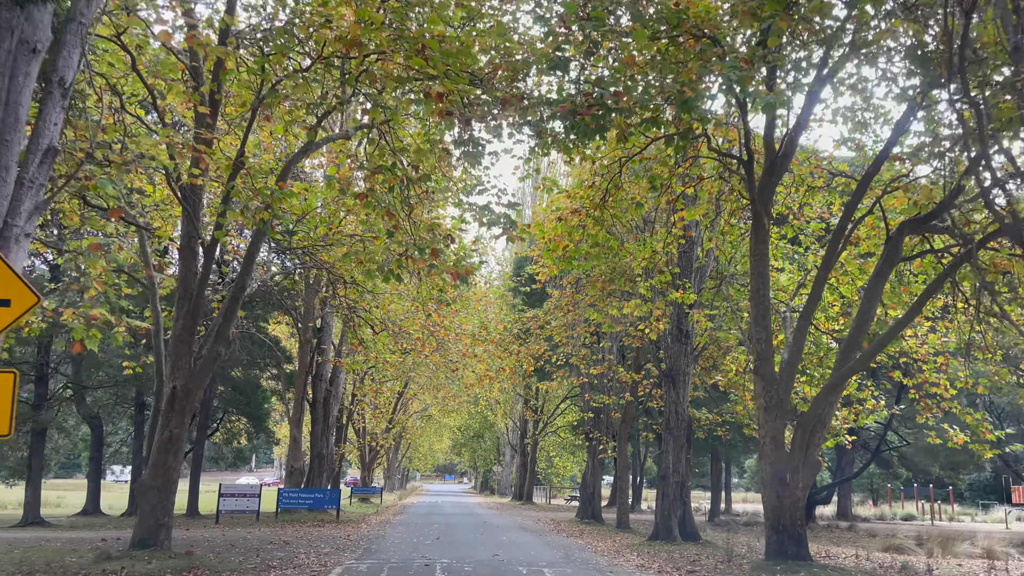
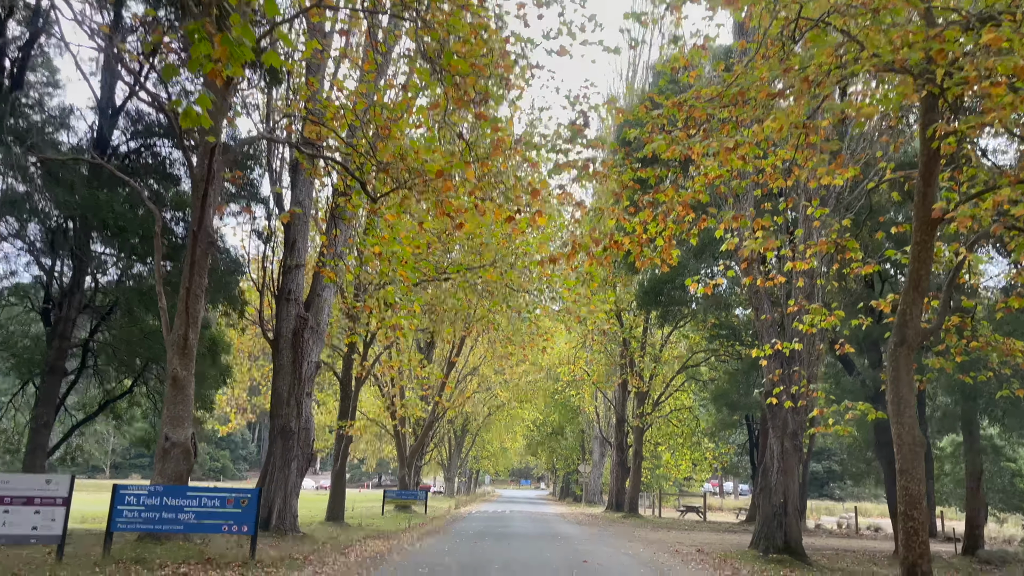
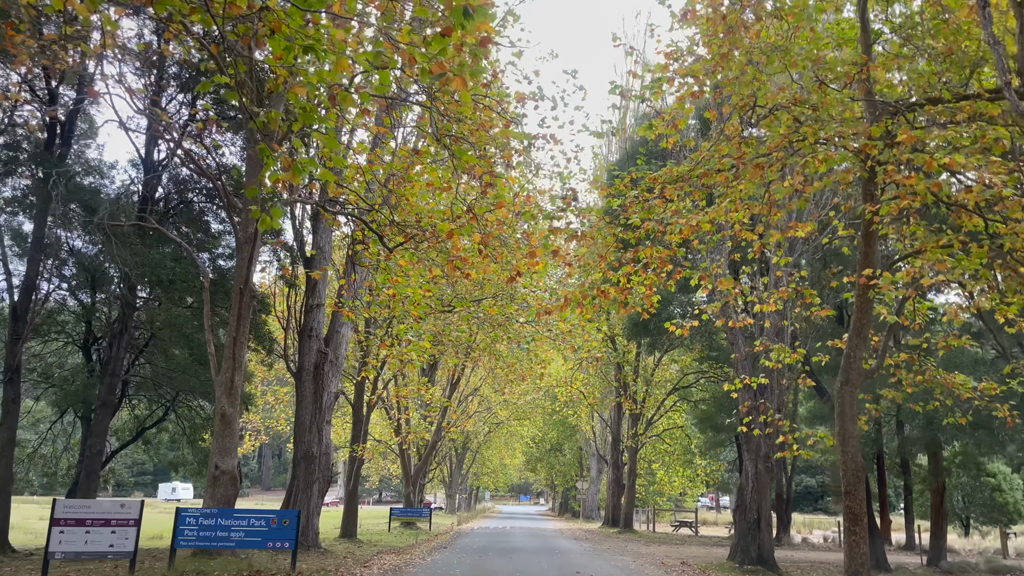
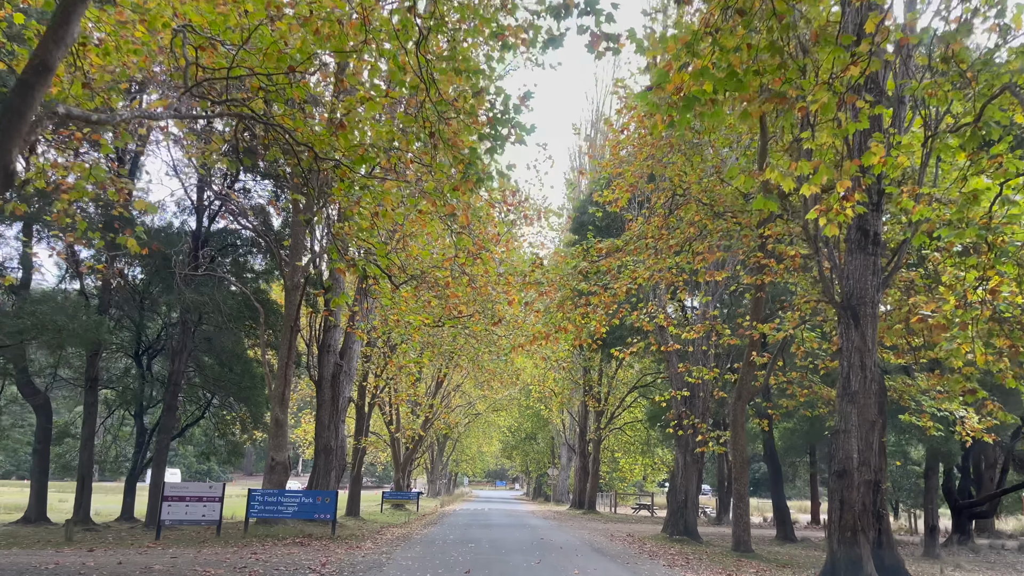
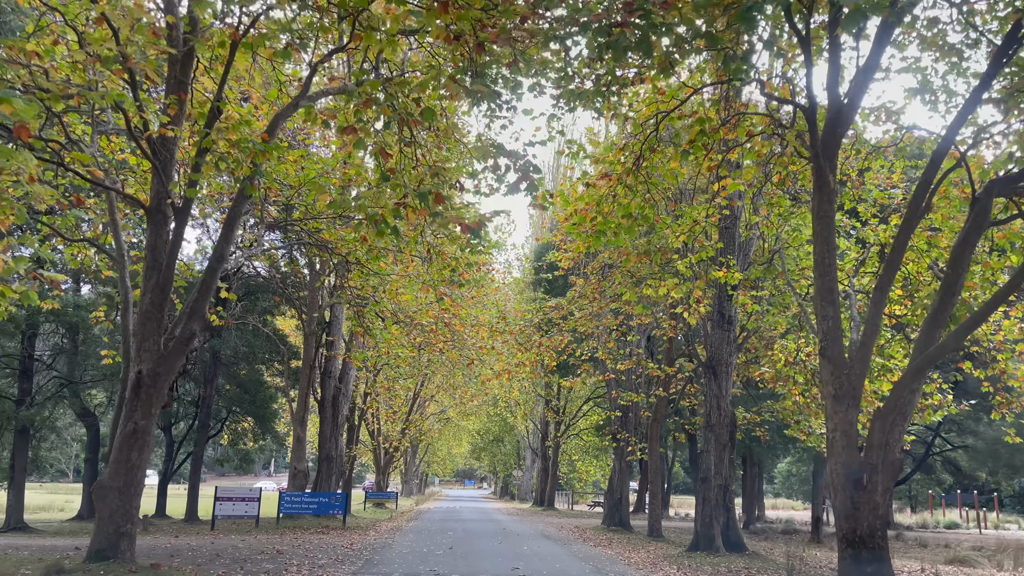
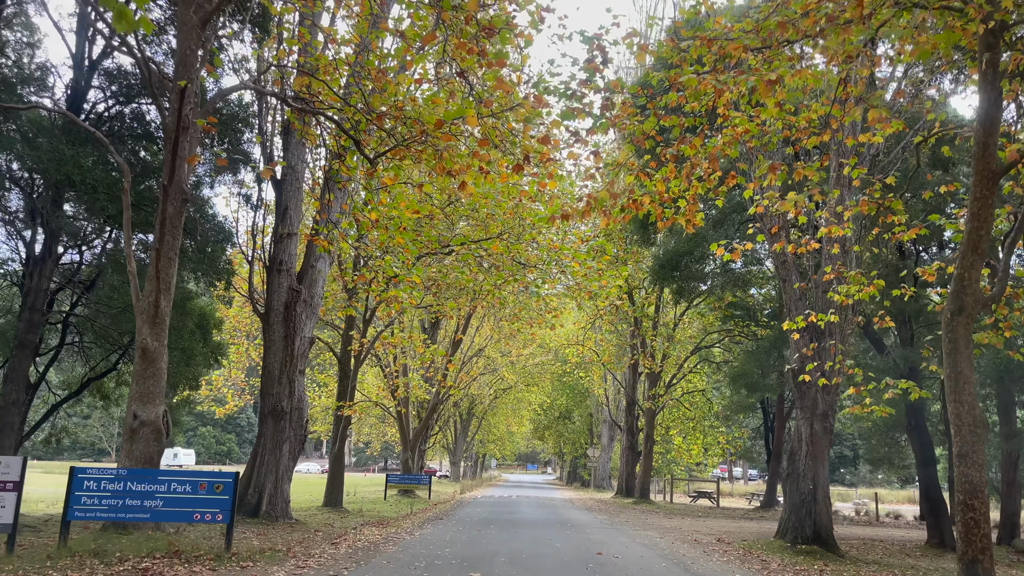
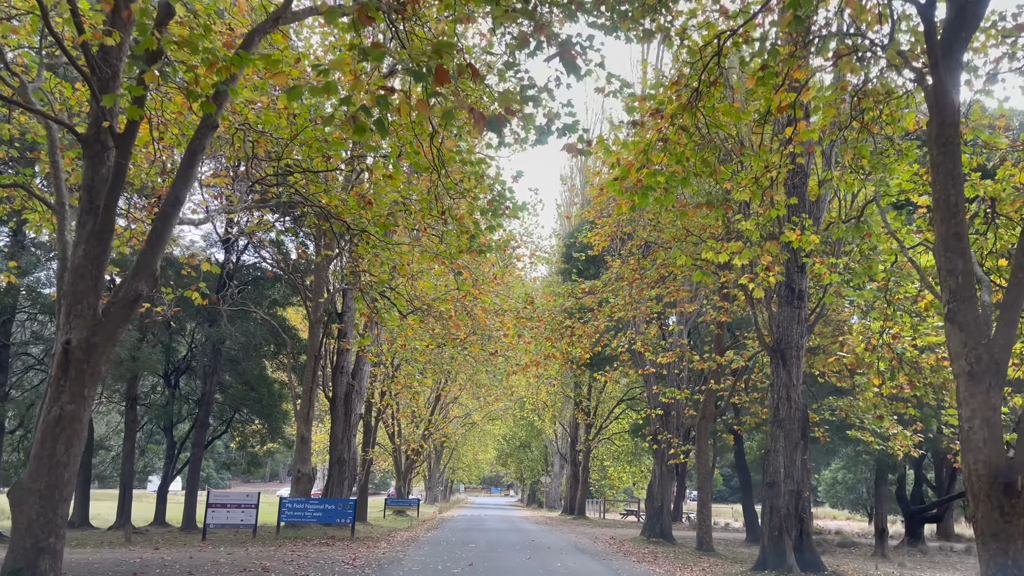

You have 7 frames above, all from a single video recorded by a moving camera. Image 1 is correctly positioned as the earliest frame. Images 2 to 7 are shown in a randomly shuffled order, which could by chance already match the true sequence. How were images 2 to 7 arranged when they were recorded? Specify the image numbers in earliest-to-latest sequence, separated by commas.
5, 7, 4, 3, 2, 6
